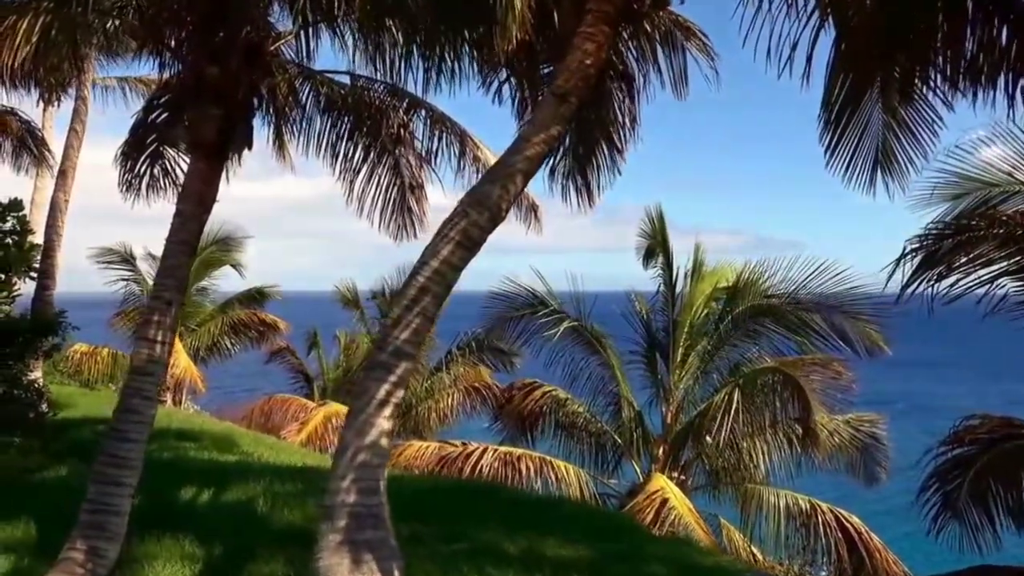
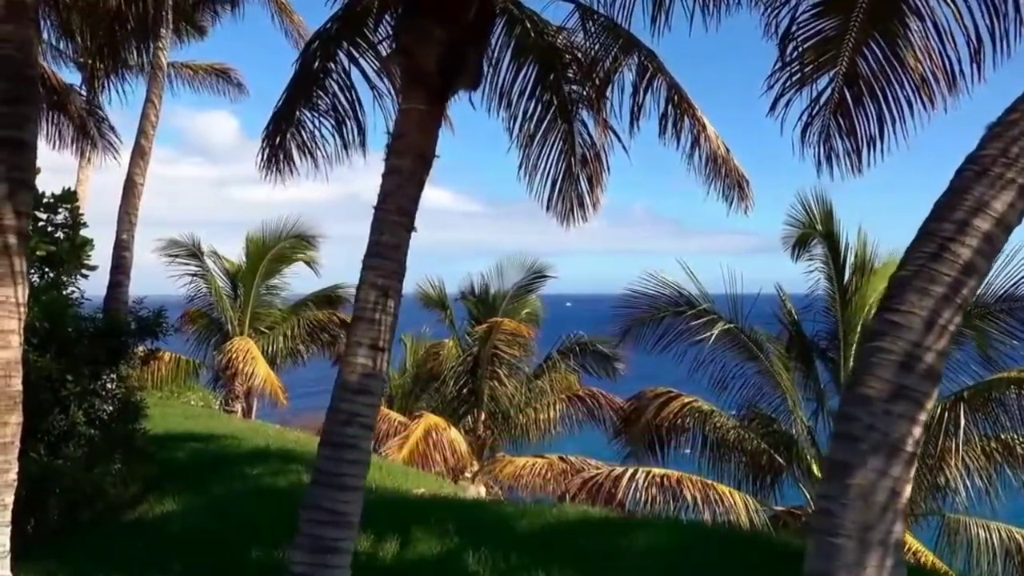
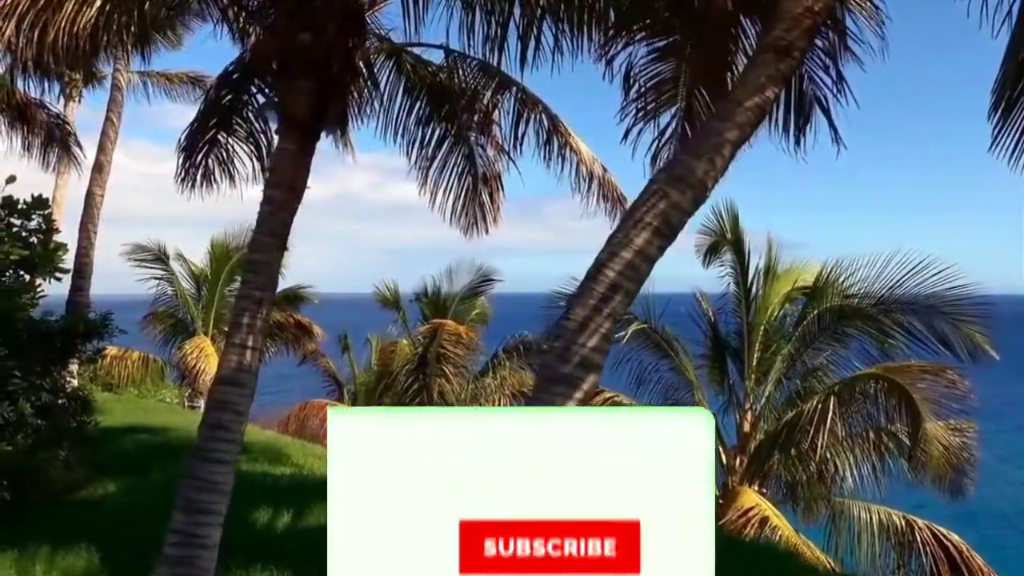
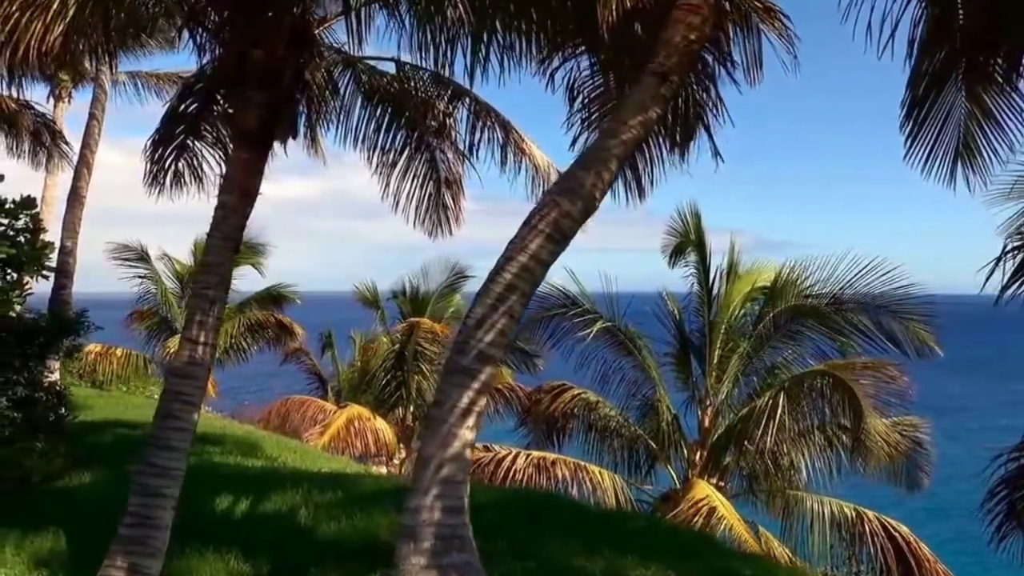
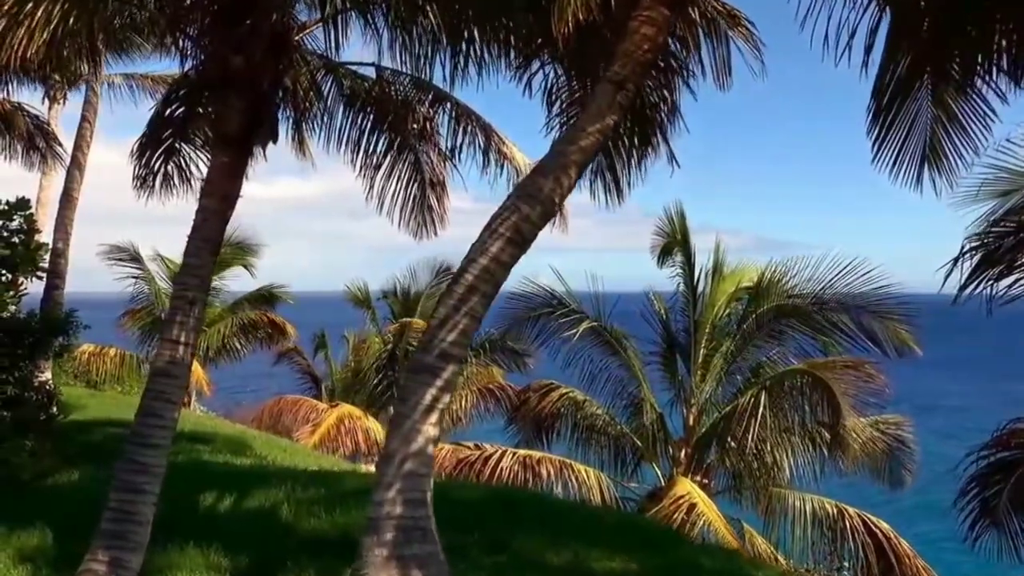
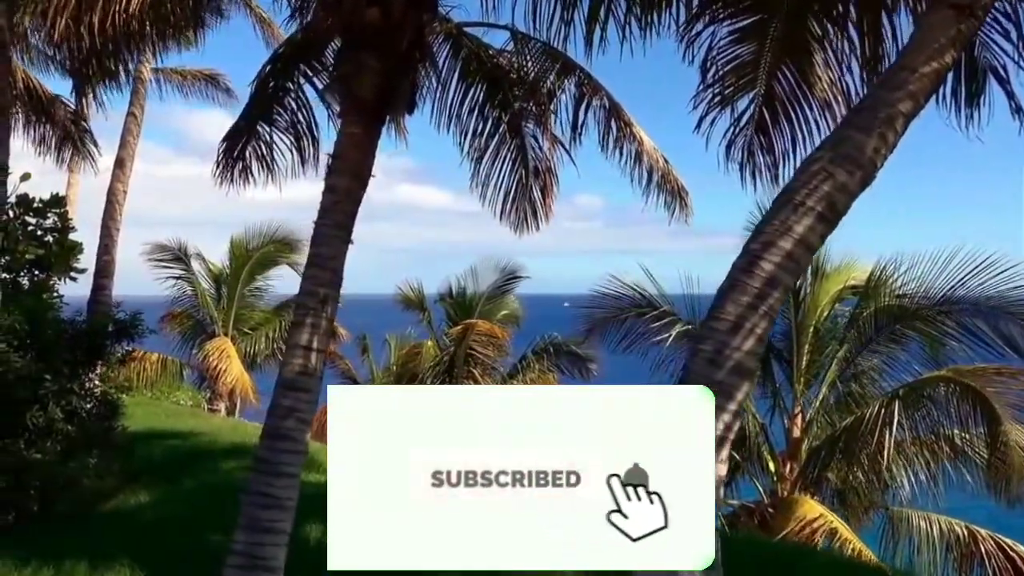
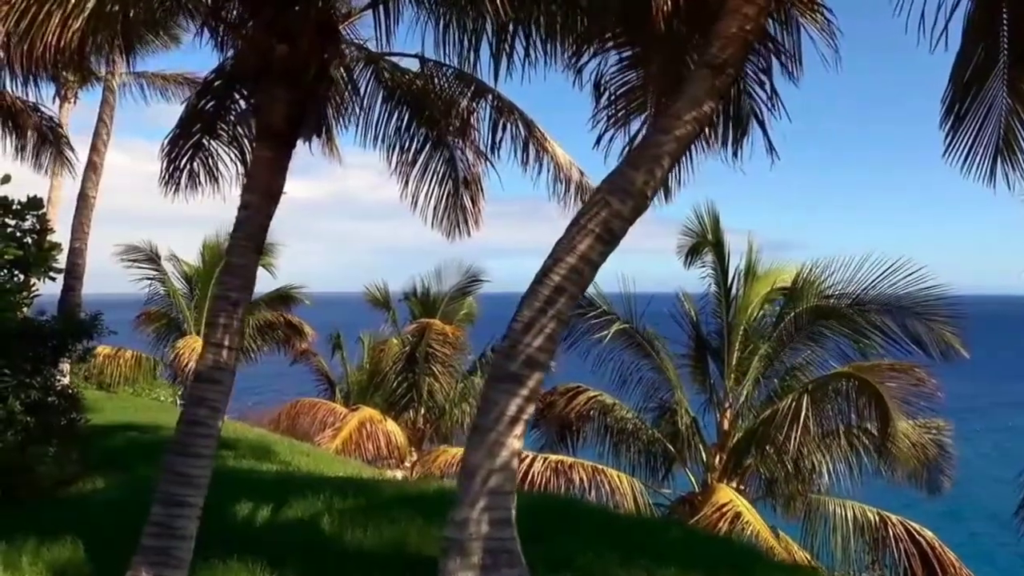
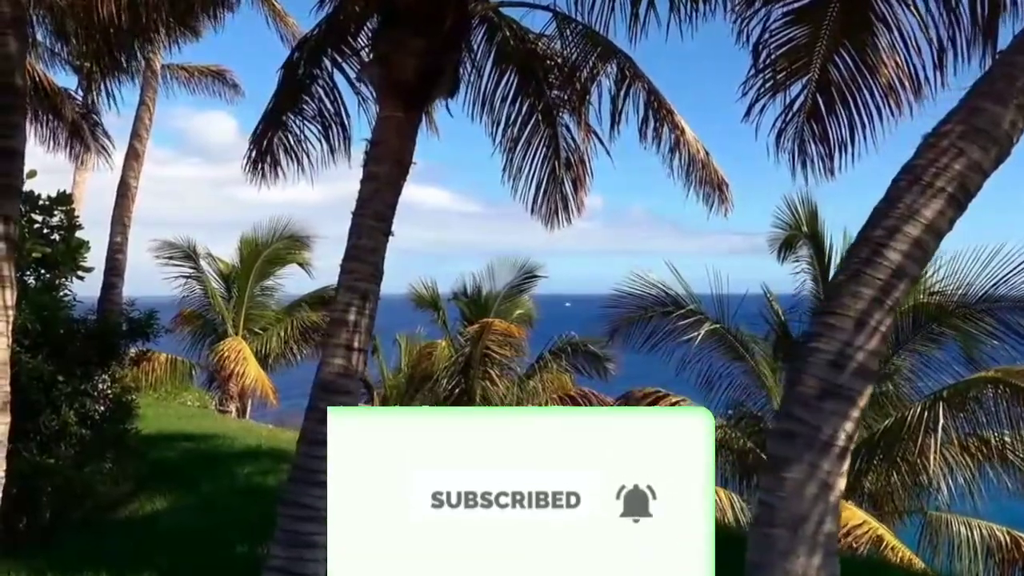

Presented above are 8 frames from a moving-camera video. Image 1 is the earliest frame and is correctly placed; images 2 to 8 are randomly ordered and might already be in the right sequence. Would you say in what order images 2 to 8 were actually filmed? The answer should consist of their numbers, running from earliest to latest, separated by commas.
5, 4, 7, 3, 6, 8, 2
